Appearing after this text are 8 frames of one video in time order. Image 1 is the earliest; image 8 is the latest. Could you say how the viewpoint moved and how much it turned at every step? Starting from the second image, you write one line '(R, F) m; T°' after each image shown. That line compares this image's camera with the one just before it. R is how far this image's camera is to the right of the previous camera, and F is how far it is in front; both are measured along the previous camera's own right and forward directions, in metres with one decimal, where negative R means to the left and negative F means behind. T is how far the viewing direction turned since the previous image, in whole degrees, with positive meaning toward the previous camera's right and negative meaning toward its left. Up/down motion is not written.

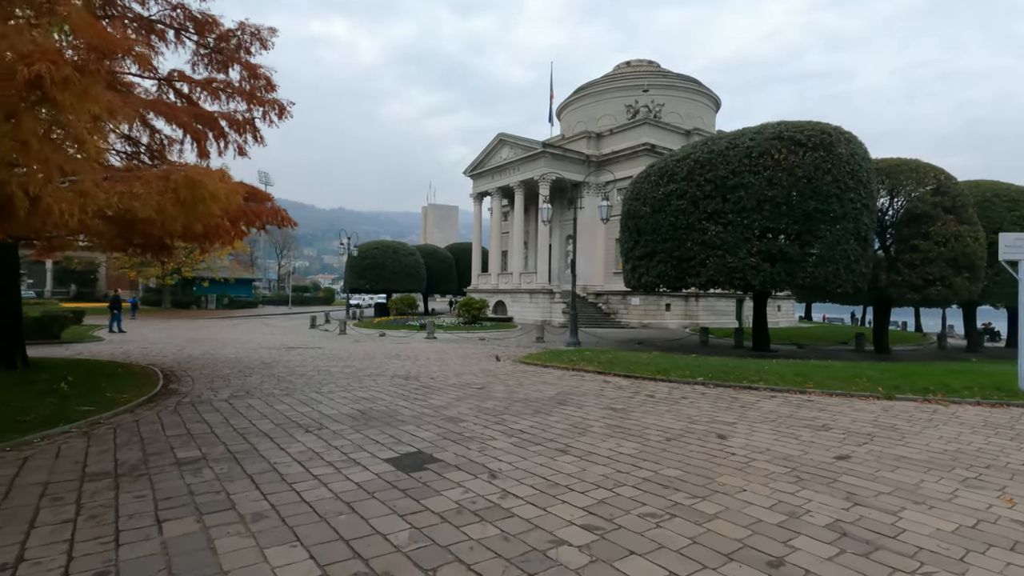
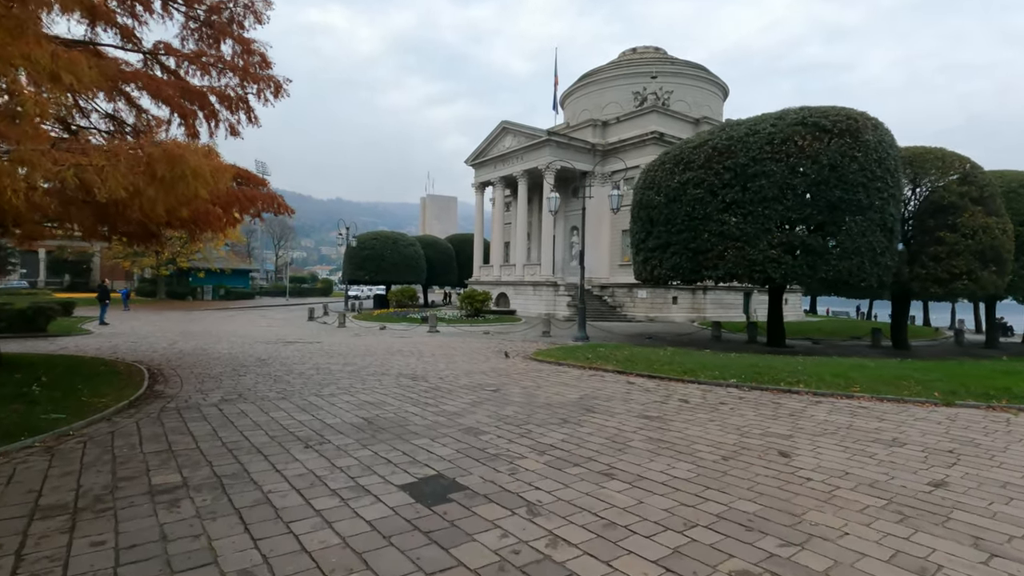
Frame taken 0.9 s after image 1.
(-0.3, +0.8) m; 0°
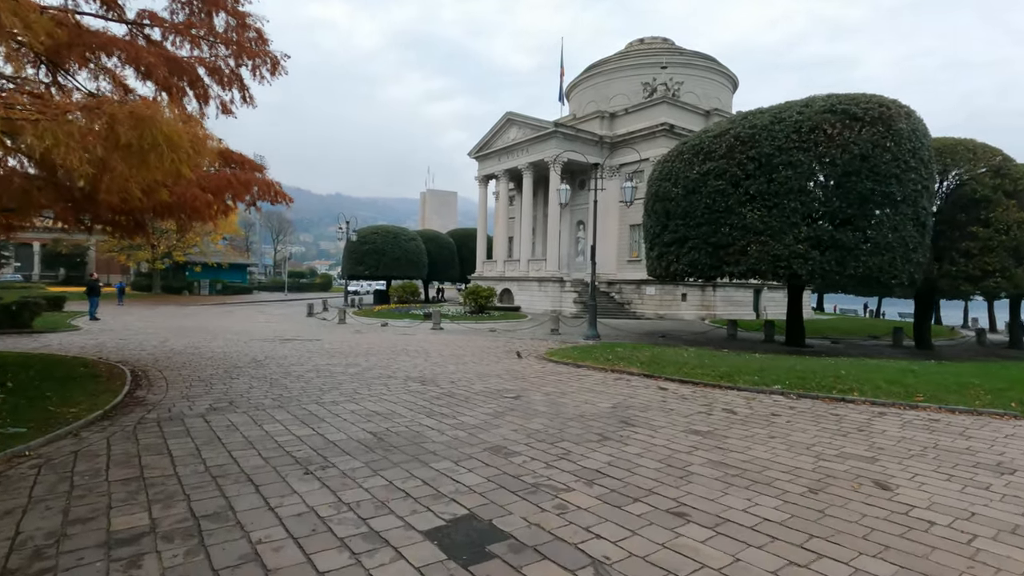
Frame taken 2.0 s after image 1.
(-0.4, +0.9) m; 0°
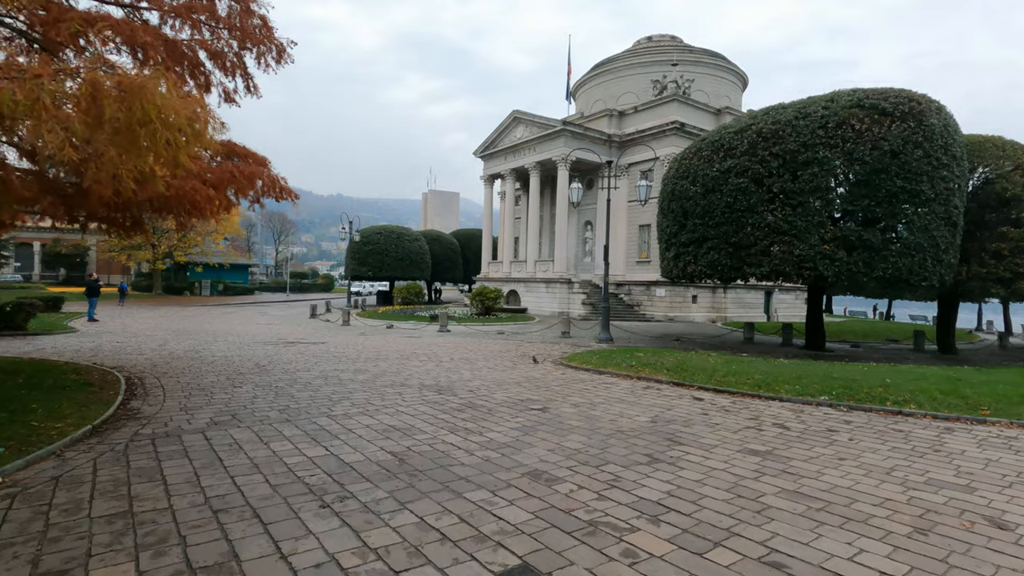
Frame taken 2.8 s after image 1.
(-0.3, +0.6) m; 0°
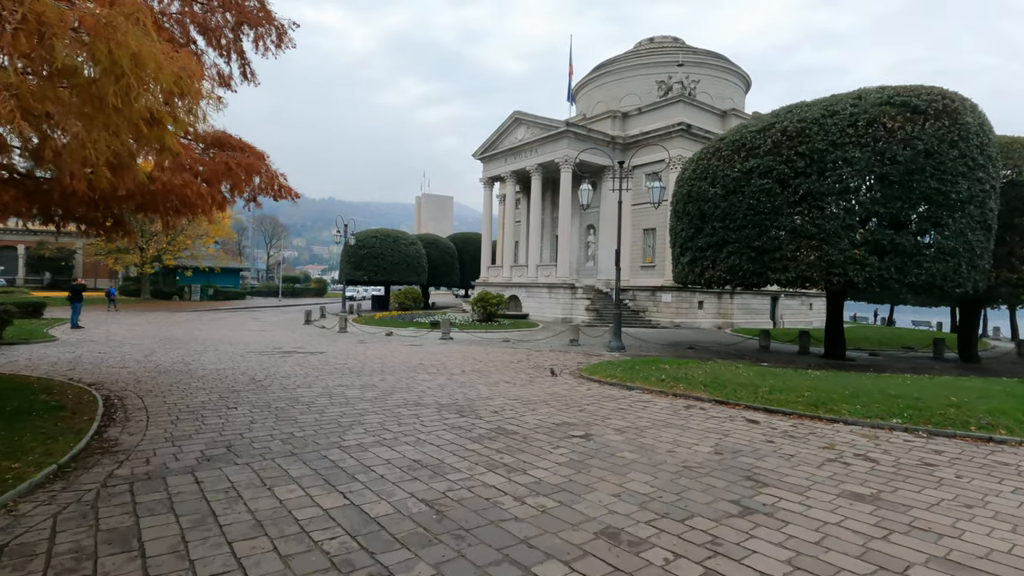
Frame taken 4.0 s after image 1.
(-0.5, +0.9) m; +1°
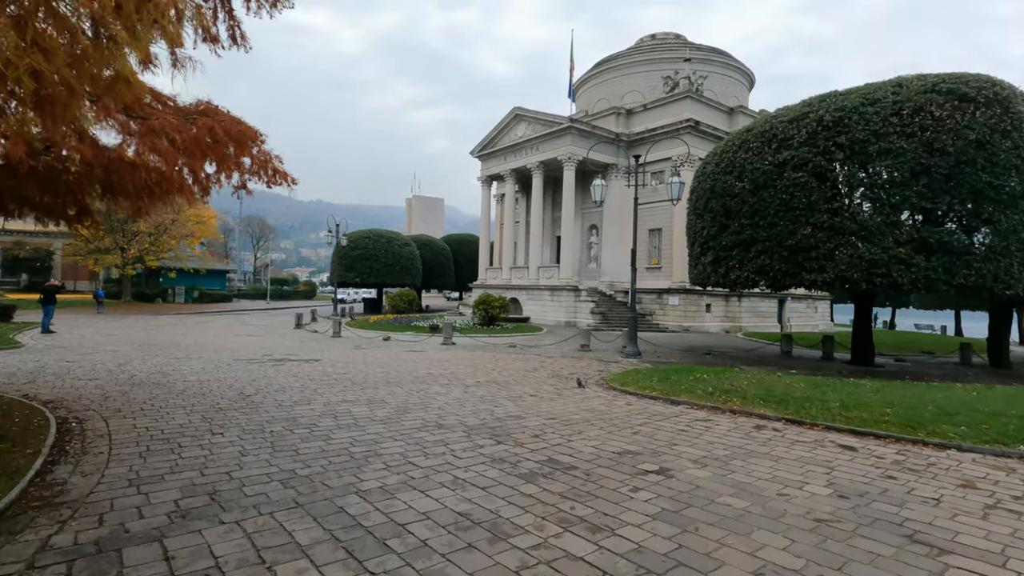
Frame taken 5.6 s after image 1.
(-0.7, +1.3) m; +1°
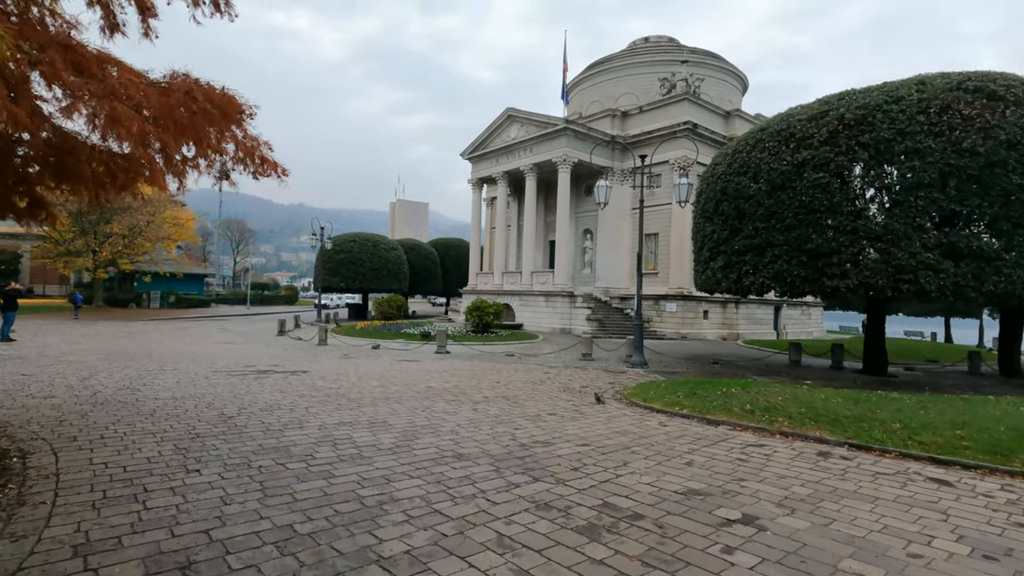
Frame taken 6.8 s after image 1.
(-0.5, +1.0) m; +2°
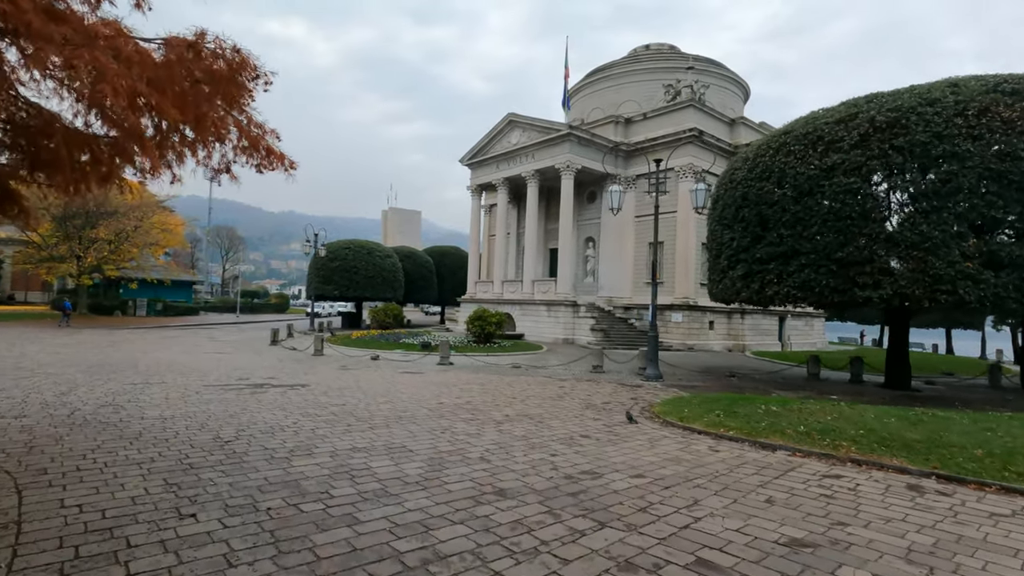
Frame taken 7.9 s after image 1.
(-0.6, +0.8) m; +1°
